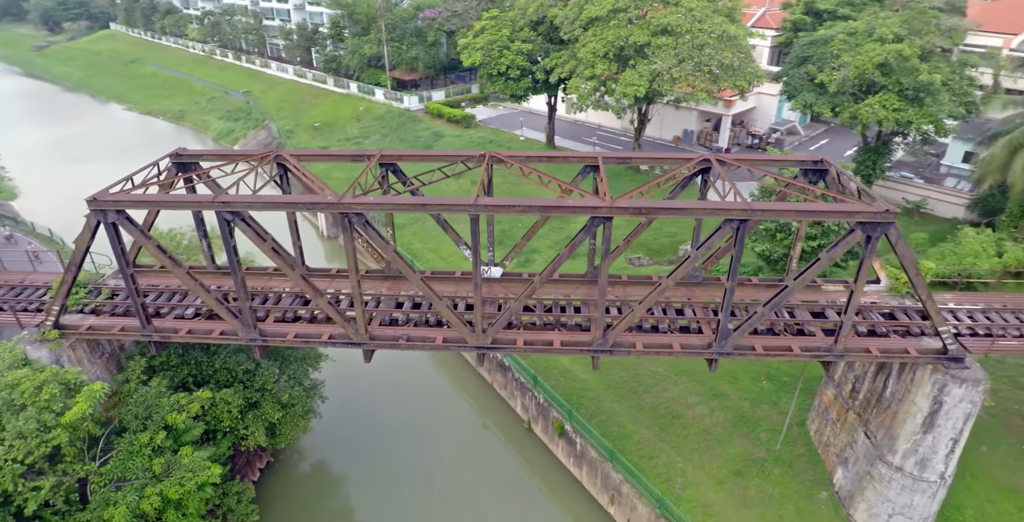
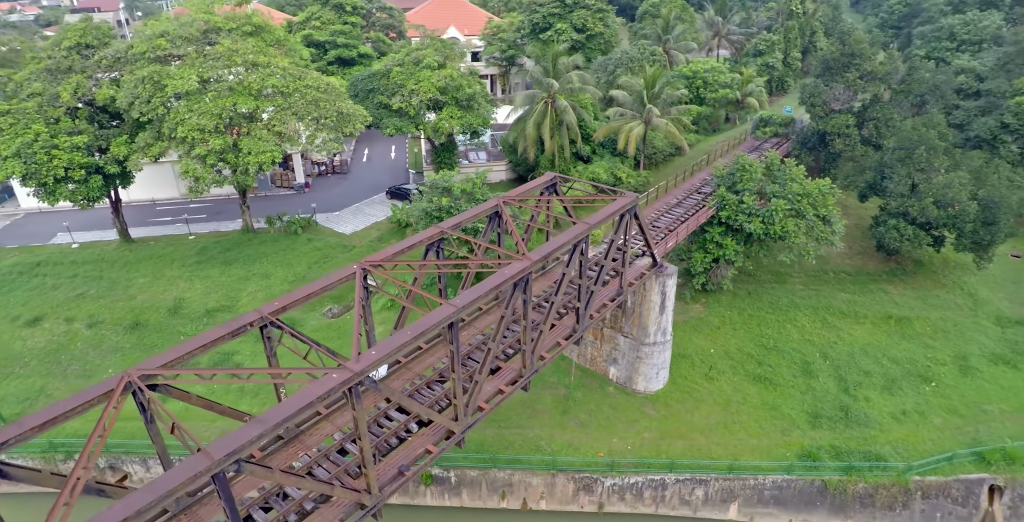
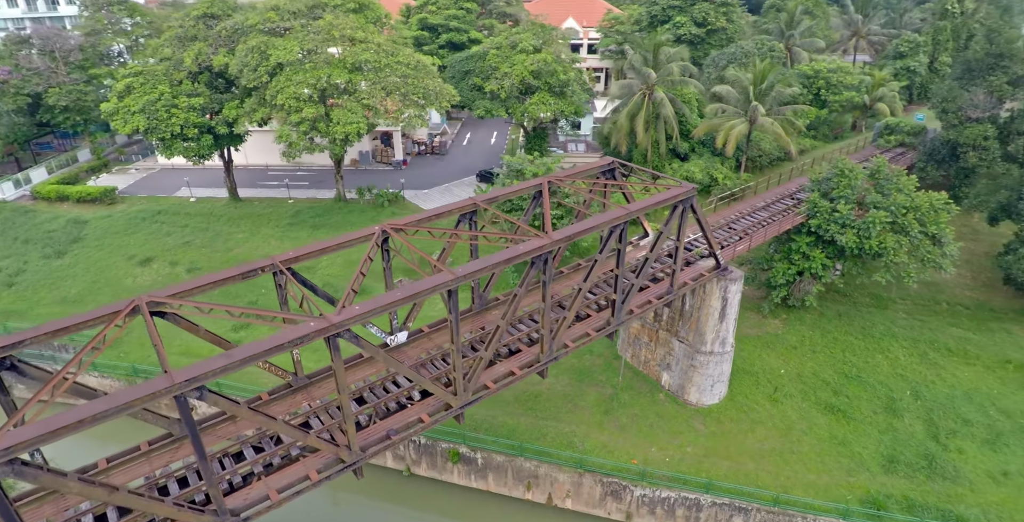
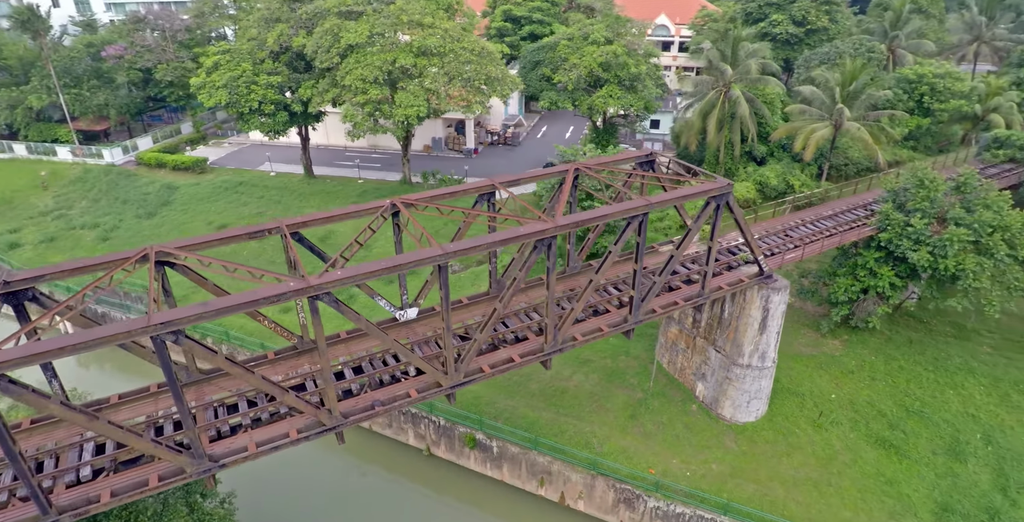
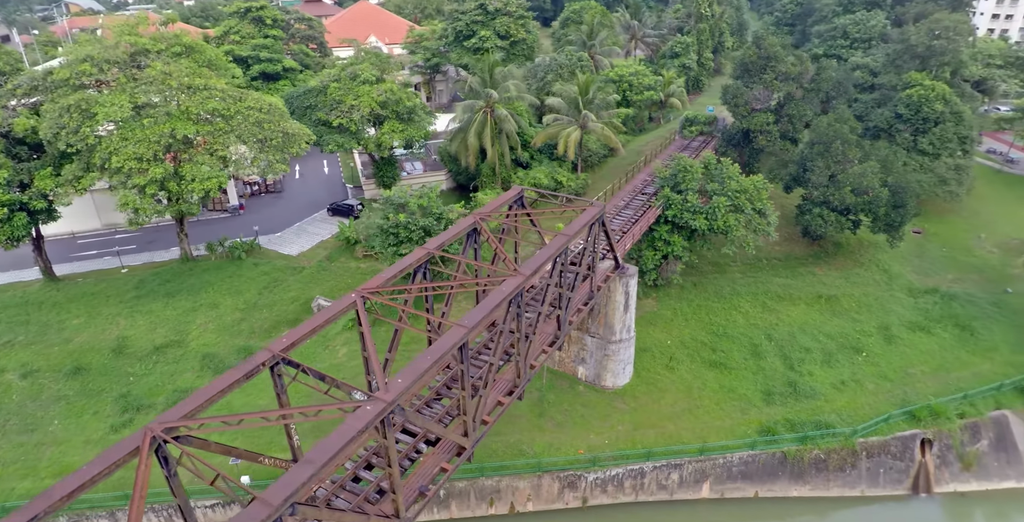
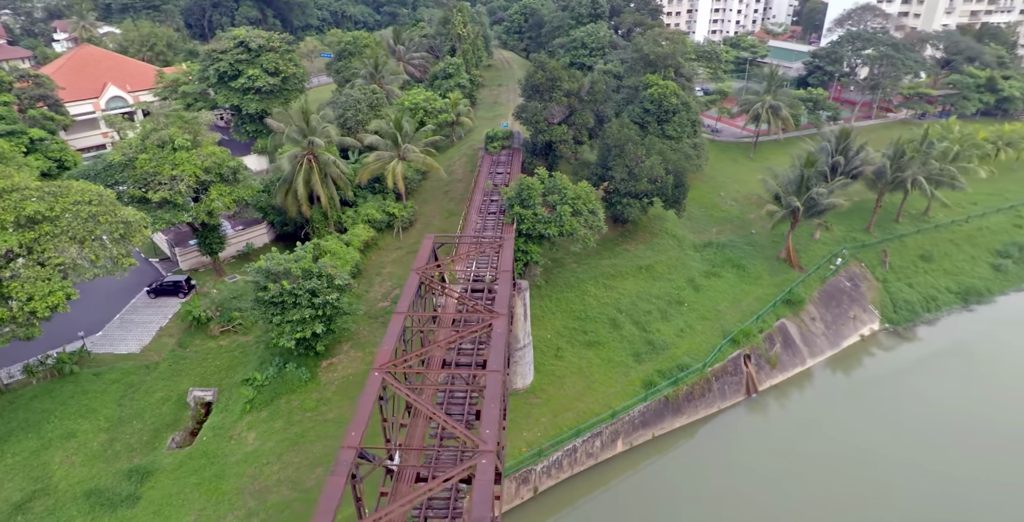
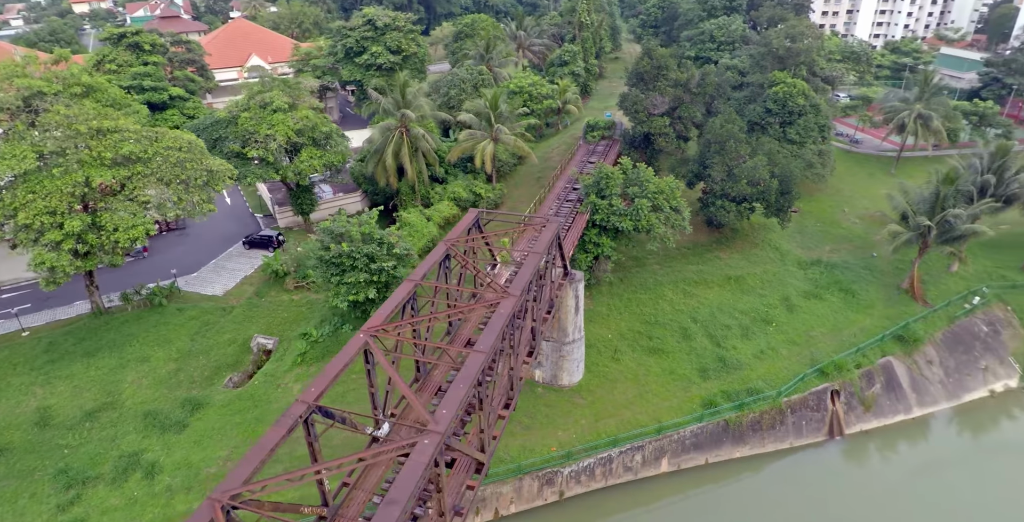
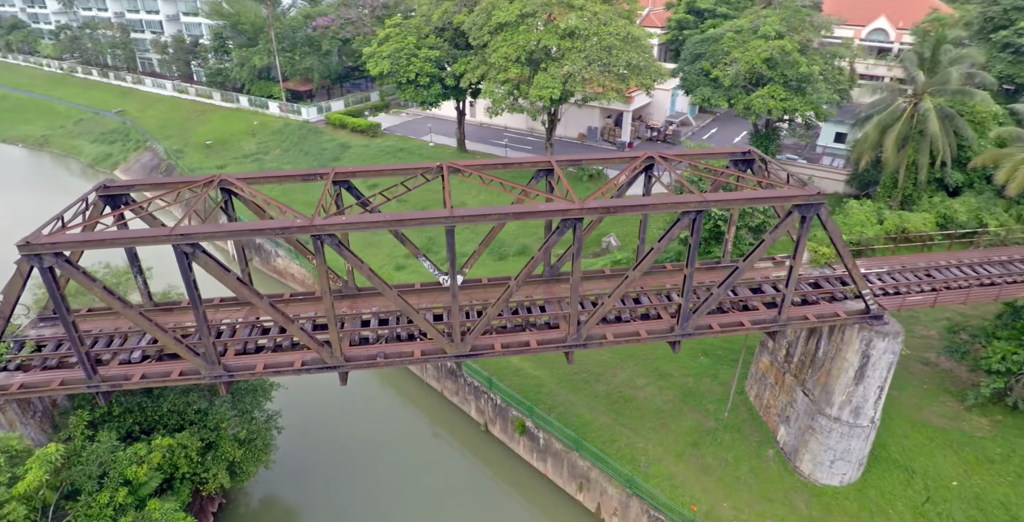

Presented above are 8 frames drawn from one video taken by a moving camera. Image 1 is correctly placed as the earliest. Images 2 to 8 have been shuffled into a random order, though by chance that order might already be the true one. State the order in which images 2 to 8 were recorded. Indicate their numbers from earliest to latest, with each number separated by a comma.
8, 4, 3, 2, 5, 7, 6
